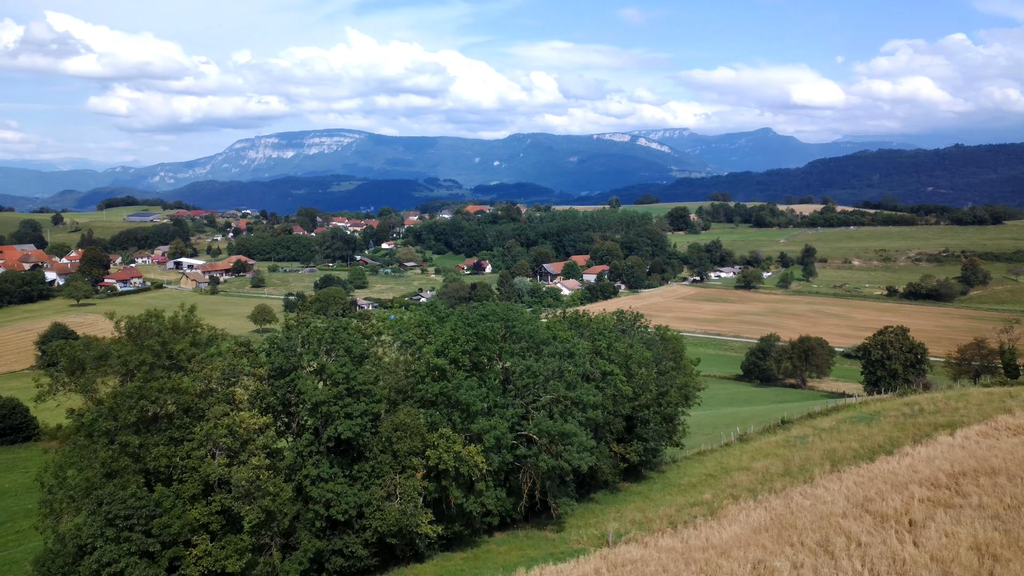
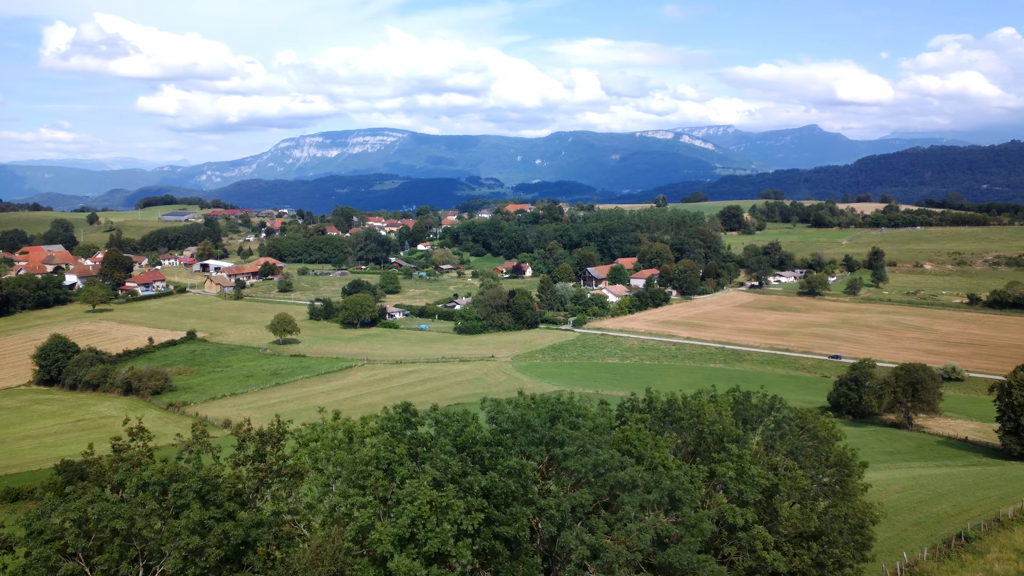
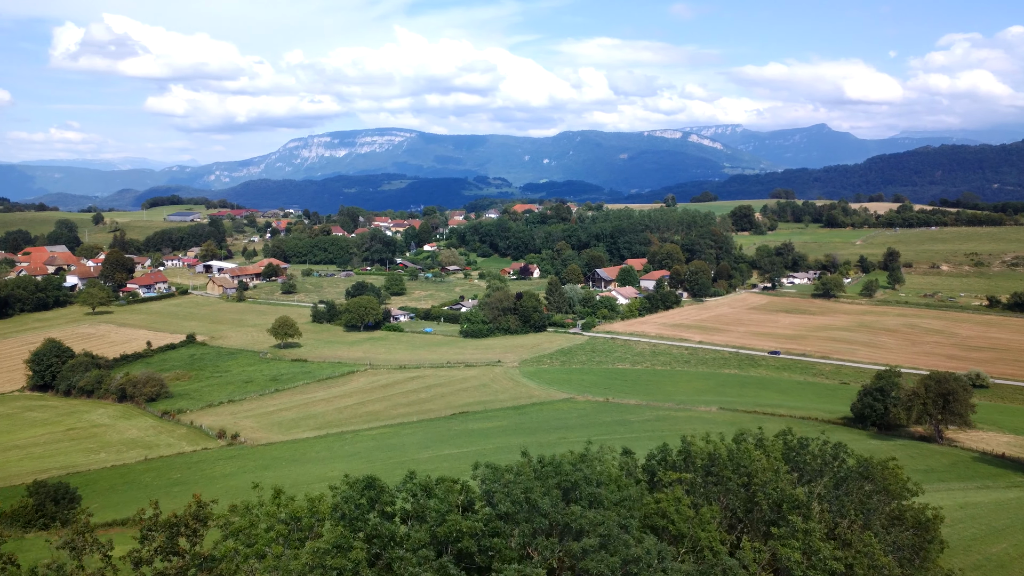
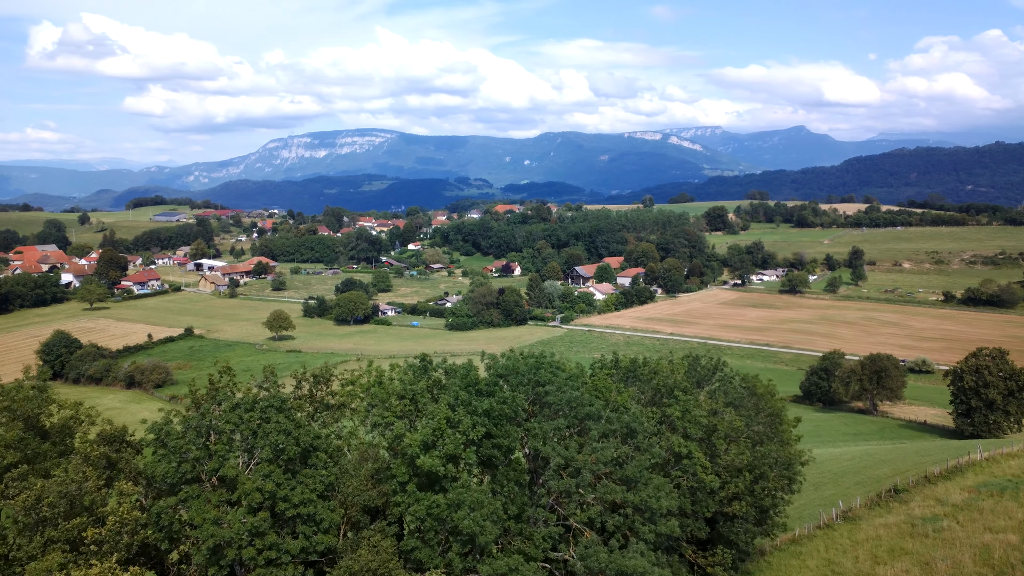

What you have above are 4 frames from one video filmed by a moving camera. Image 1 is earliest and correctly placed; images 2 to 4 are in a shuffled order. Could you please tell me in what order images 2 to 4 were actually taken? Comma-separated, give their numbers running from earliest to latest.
4, 2, 3
